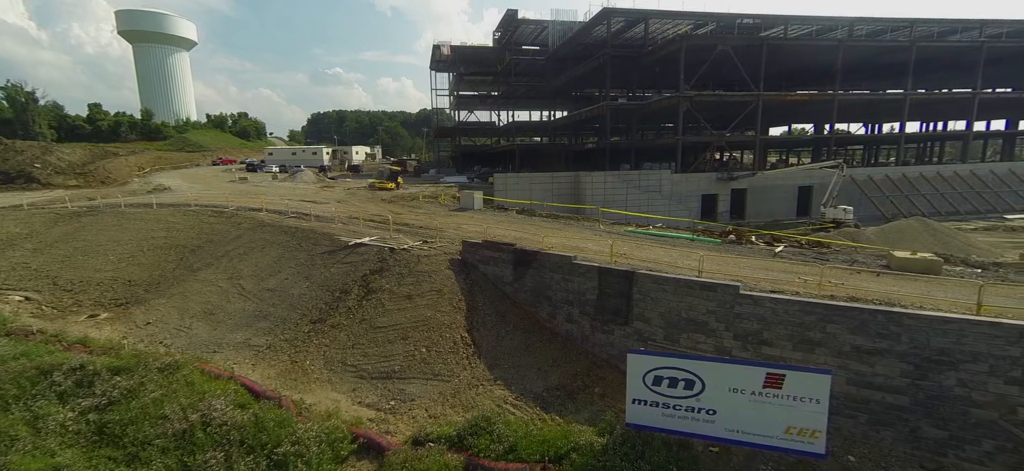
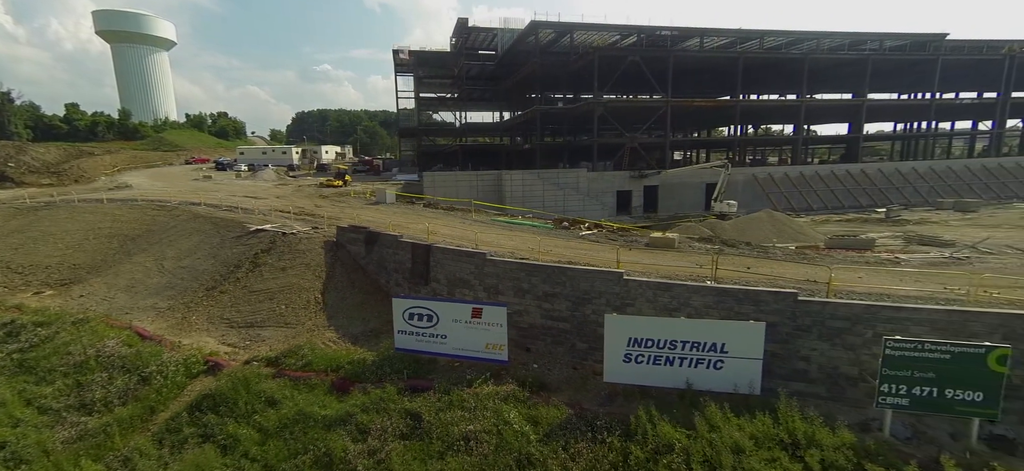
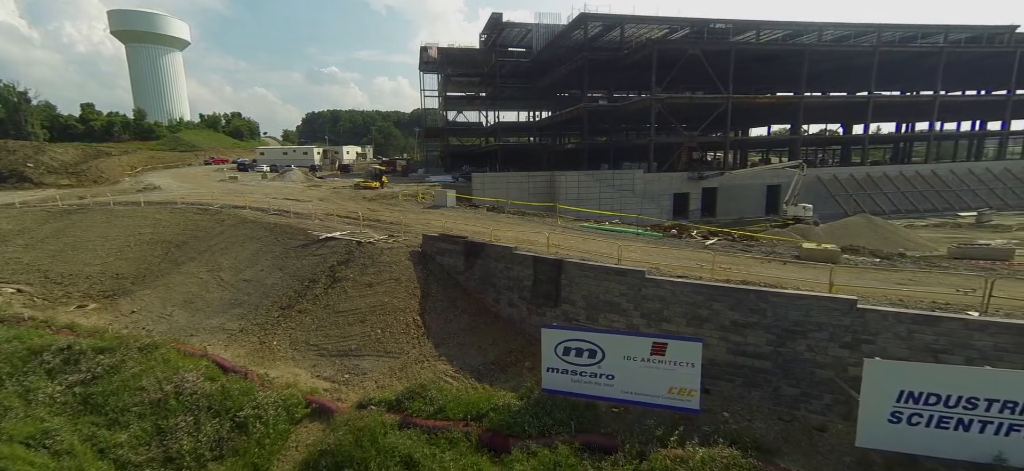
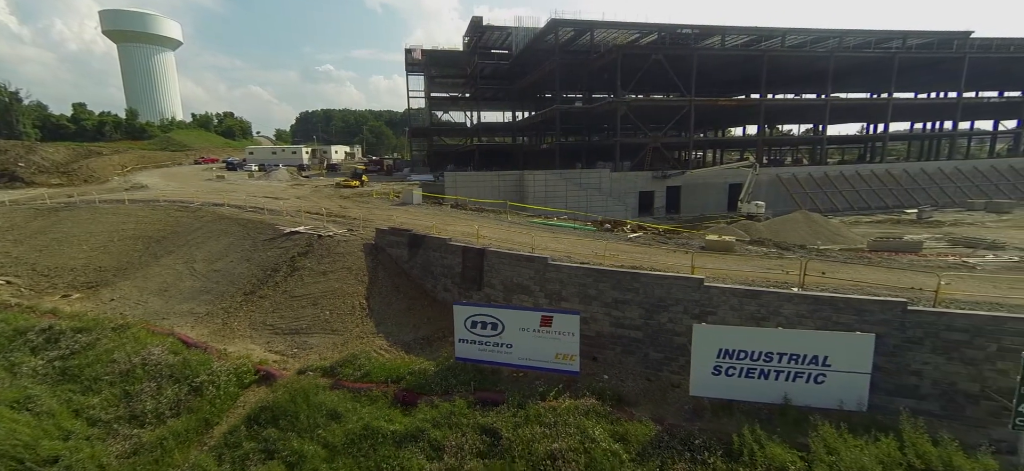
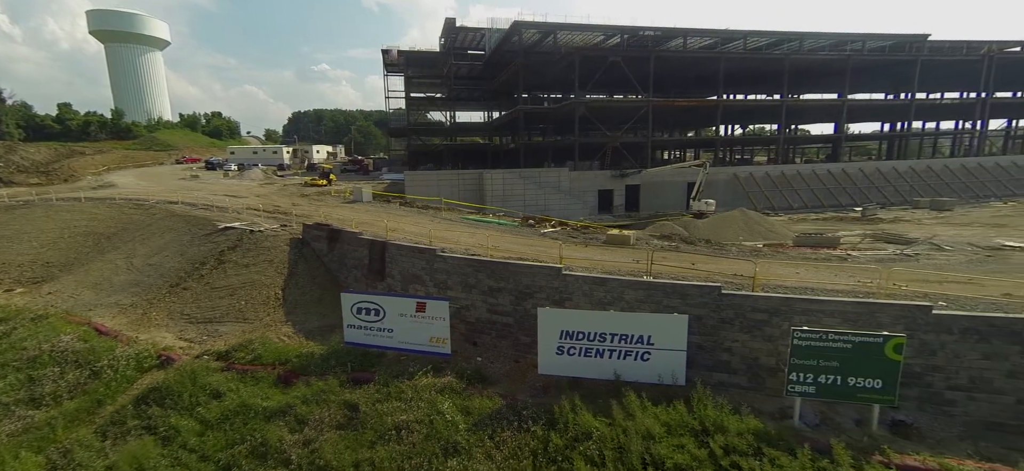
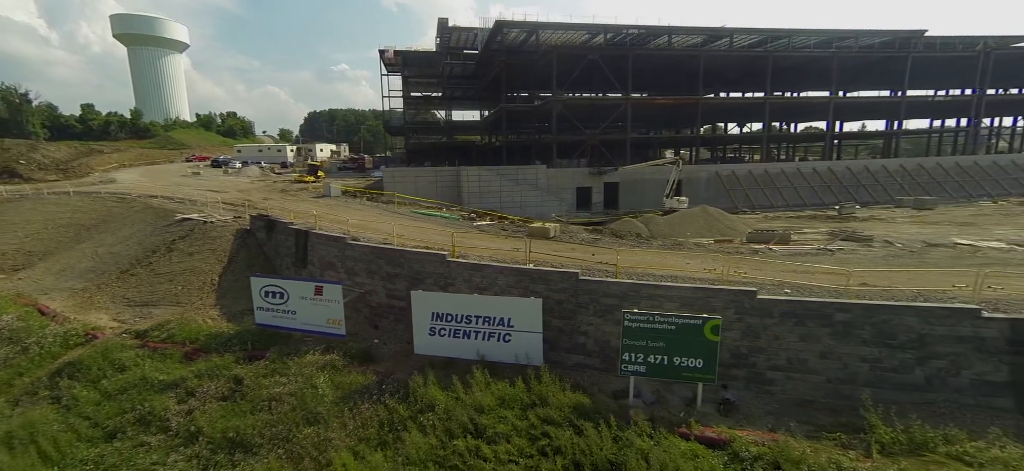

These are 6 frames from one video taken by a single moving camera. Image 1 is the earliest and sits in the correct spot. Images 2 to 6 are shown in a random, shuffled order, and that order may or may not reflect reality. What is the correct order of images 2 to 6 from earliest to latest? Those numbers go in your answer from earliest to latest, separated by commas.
3, 4, 2, 5, 6
